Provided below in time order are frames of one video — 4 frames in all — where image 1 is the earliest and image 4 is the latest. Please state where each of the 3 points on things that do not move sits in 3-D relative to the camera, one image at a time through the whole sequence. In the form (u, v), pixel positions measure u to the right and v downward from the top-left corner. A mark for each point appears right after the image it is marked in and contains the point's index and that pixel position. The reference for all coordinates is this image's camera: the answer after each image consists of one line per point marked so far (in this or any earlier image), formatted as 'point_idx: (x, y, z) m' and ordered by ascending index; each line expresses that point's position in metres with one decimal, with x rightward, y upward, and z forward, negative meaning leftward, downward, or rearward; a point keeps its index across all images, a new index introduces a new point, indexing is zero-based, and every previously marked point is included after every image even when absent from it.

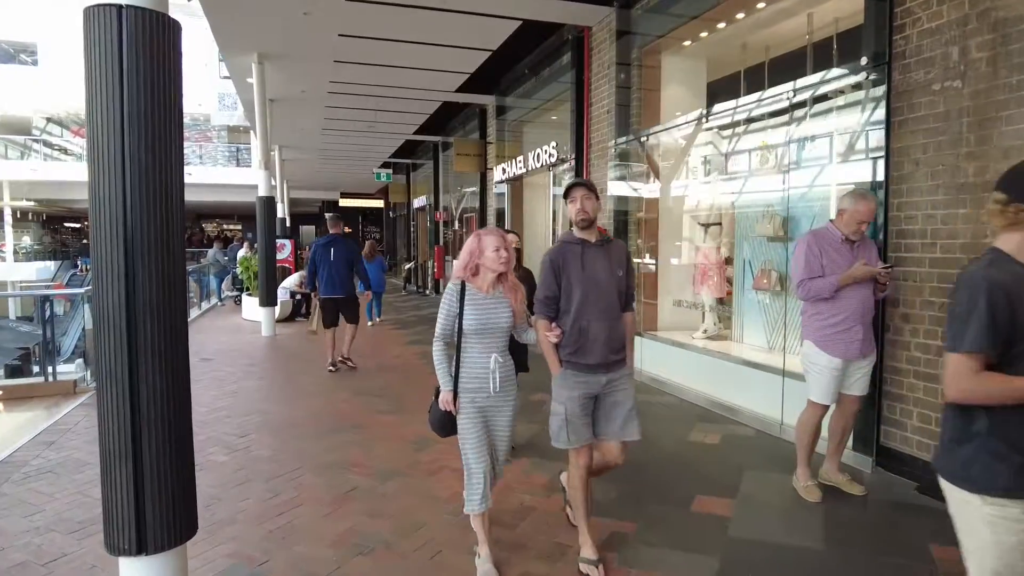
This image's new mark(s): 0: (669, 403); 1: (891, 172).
0: (+1.3, -1.0, +5.6) m
1: (+2.2, +0.7, +3.9) m
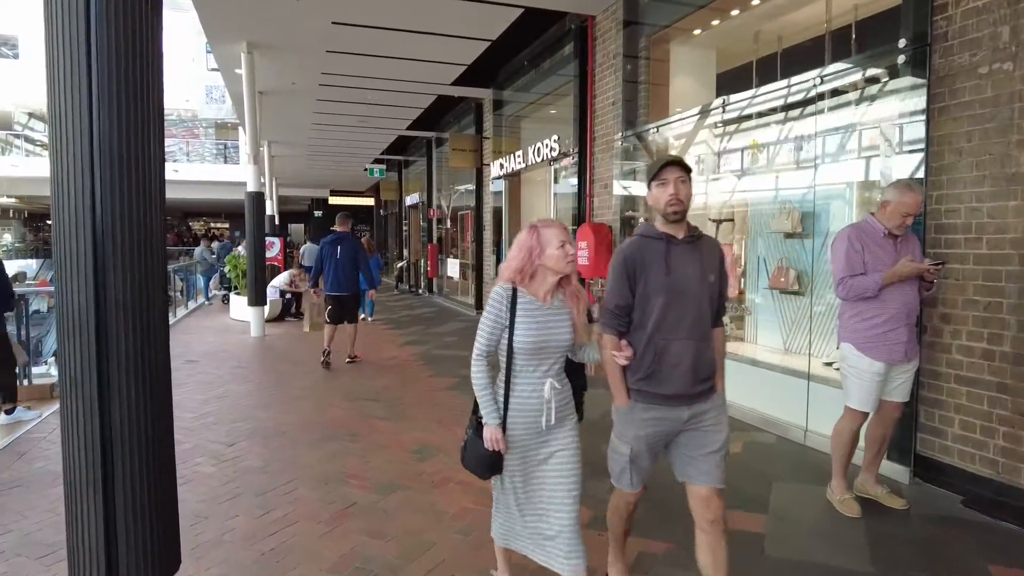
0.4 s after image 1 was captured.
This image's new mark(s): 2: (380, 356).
0: (+1.4, -1.0, +5.3) m
1: (+2.3, +0.7, +3.6) m
2: (-1.6, -0.8, +7.9) m
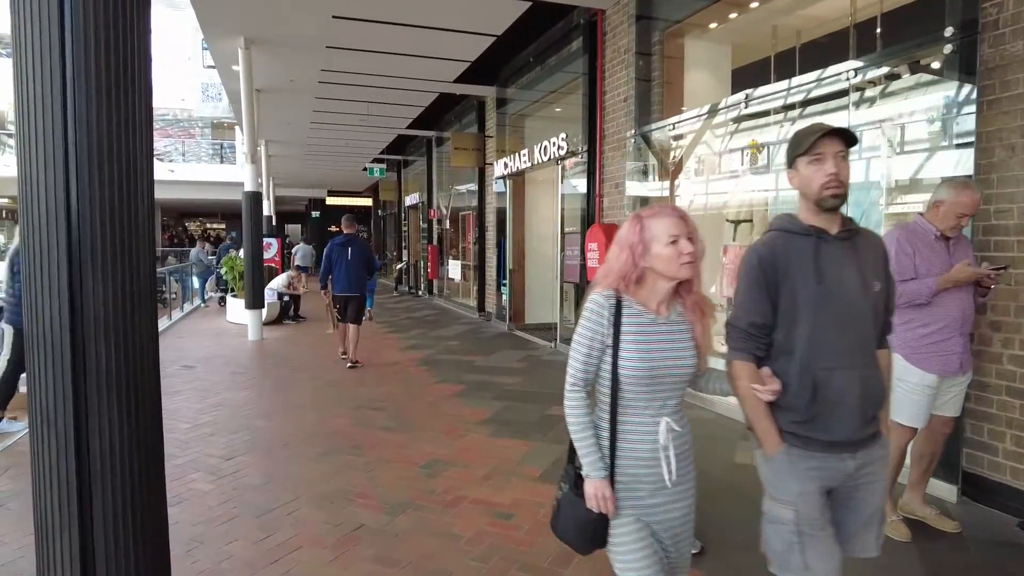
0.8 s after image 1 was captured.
0: (+1.5, -1.0, +5.1) m
1: (+2.4, +0.7, +3.4) m
2: (-1.5, -0.9, +7.7) m
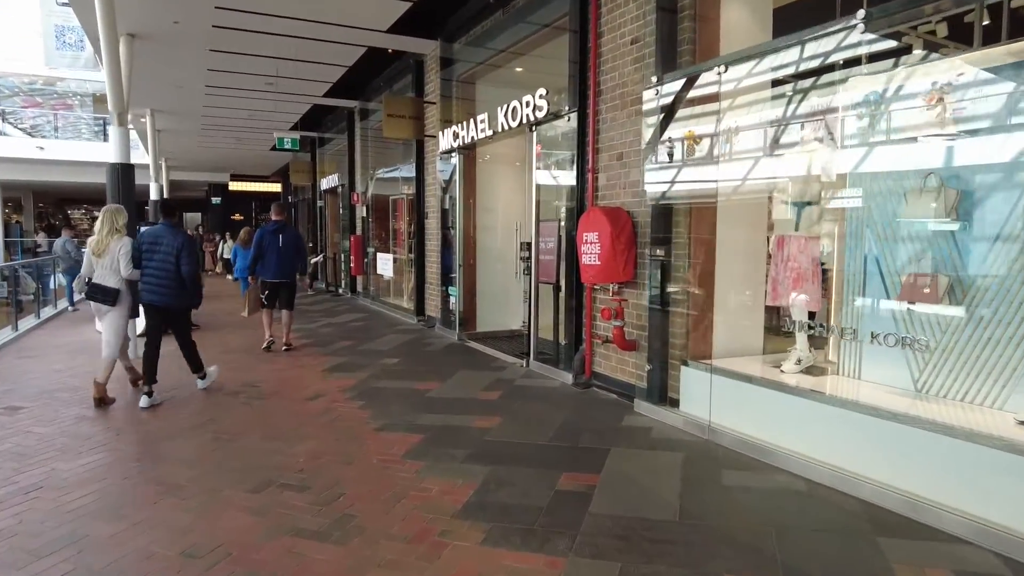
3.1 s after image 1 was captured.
0: (+1.5, -1.1, +3.5) m
1: (+2.6, +0.6, +1.9) m
2: (-1.8, -0.9, +5.7) m
